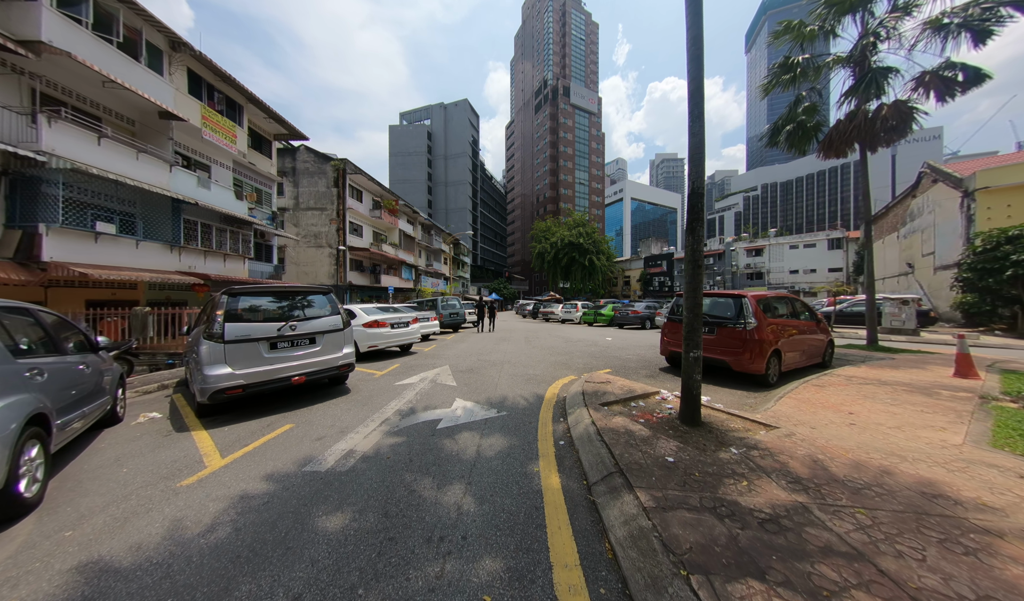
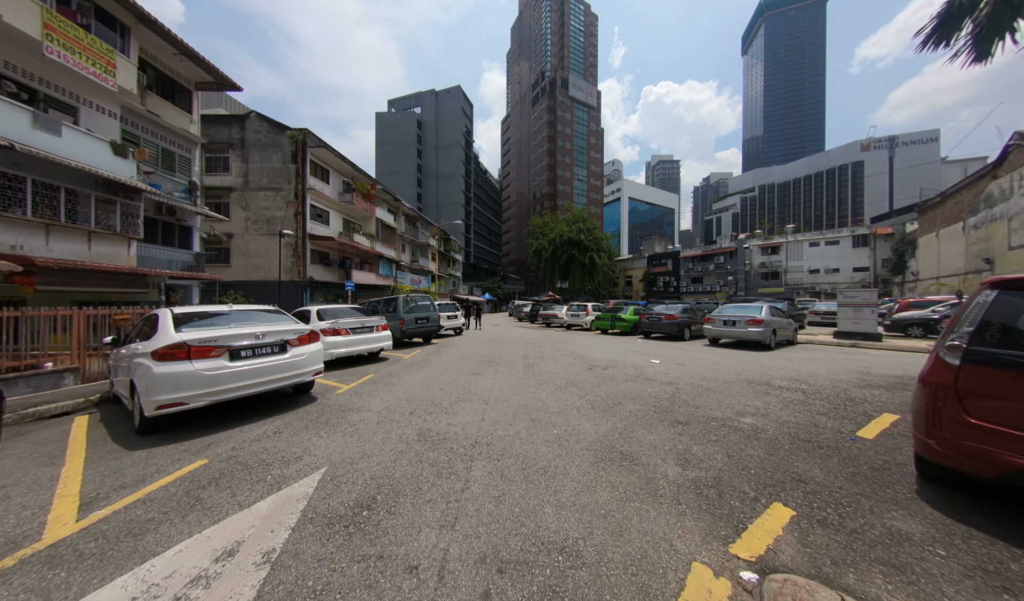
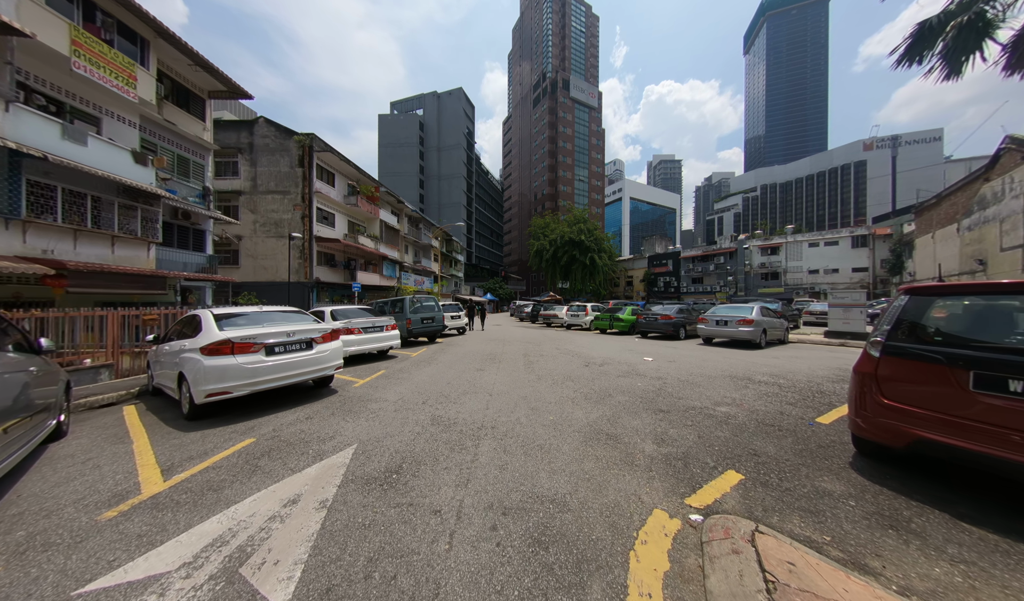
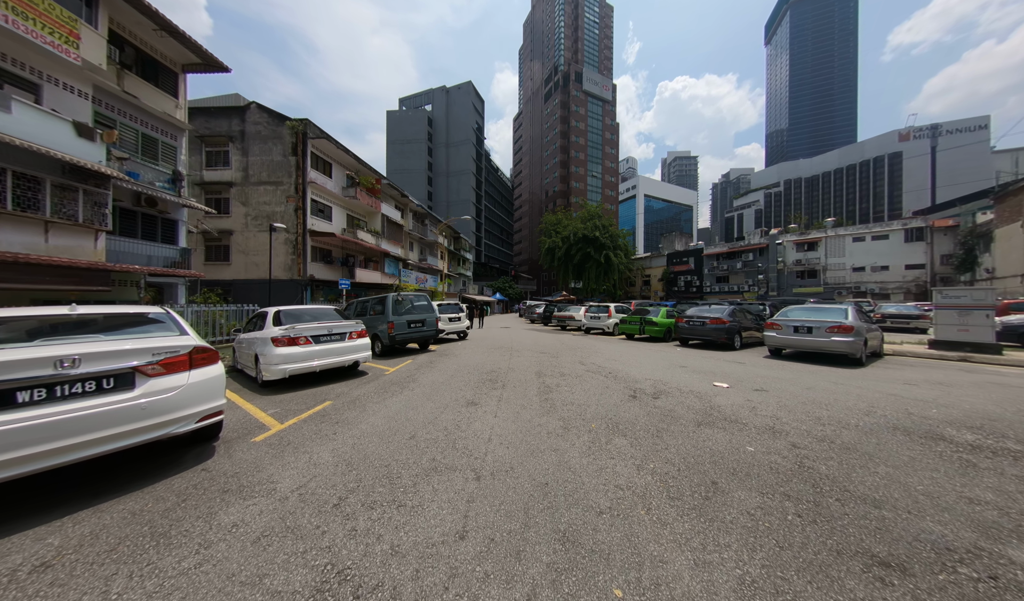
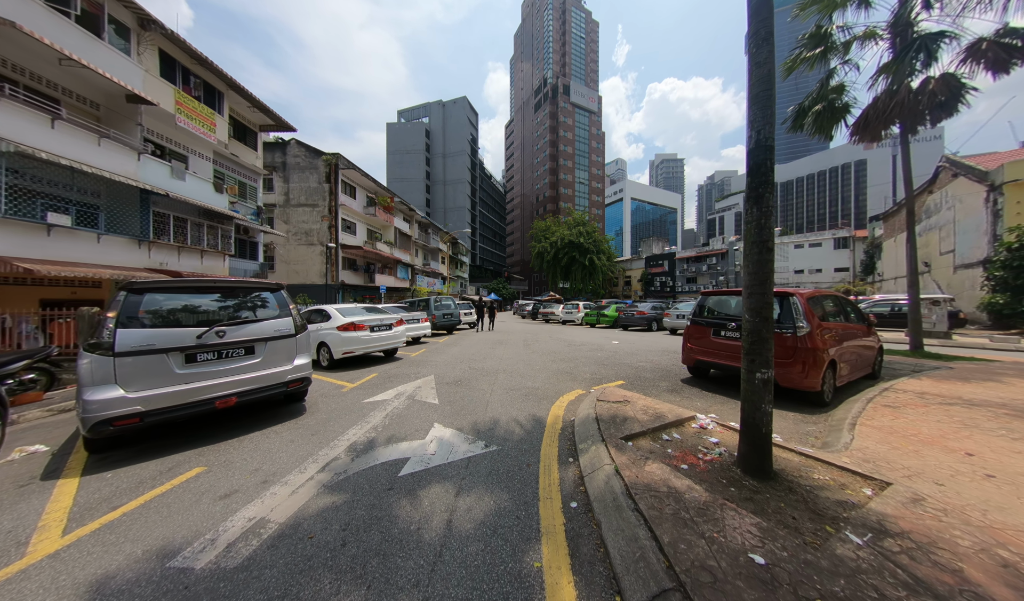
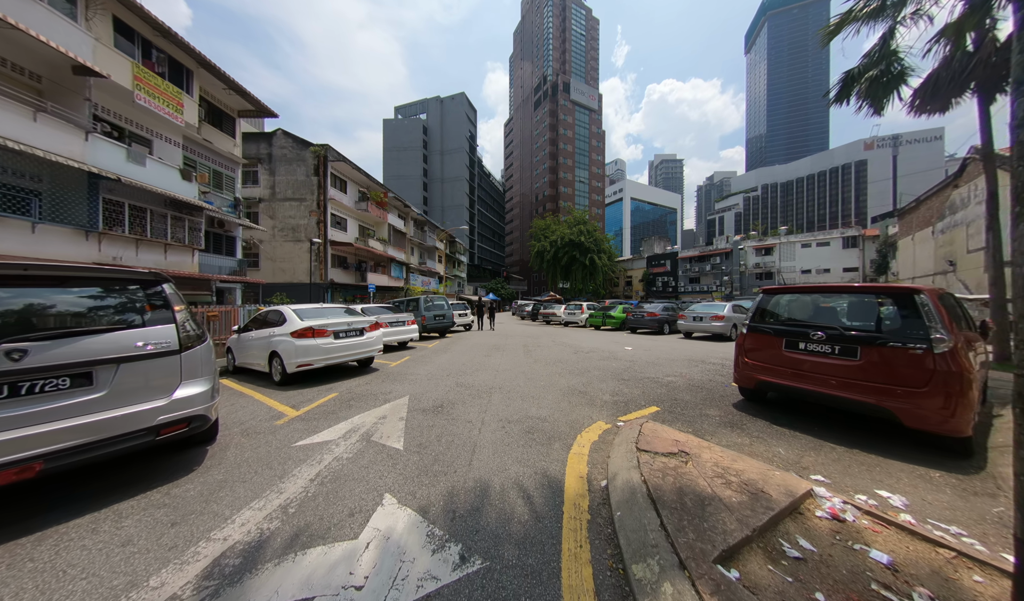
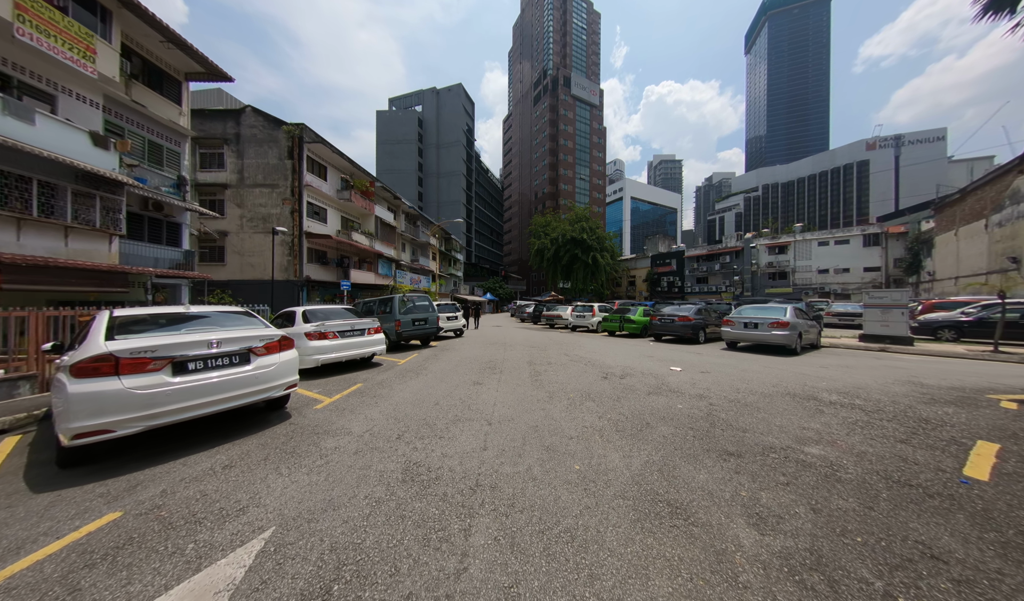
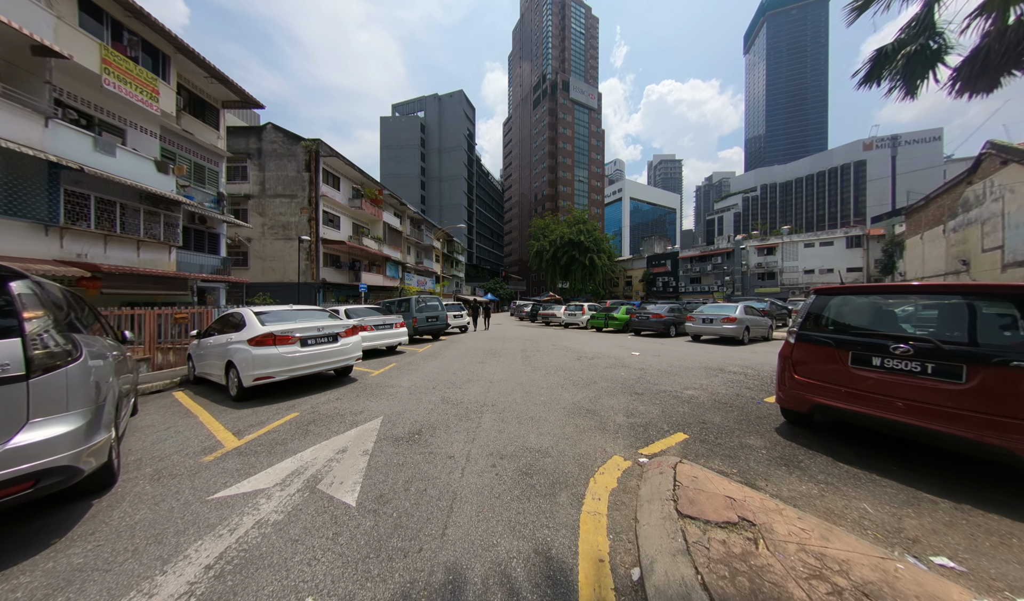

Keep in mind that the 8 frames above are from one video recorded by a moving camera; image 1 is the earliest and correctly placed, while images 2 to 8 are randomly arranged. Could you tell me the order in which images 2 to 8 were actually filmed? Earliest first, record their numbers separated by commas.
5, 6, 8, 3, 2, 7, 4
